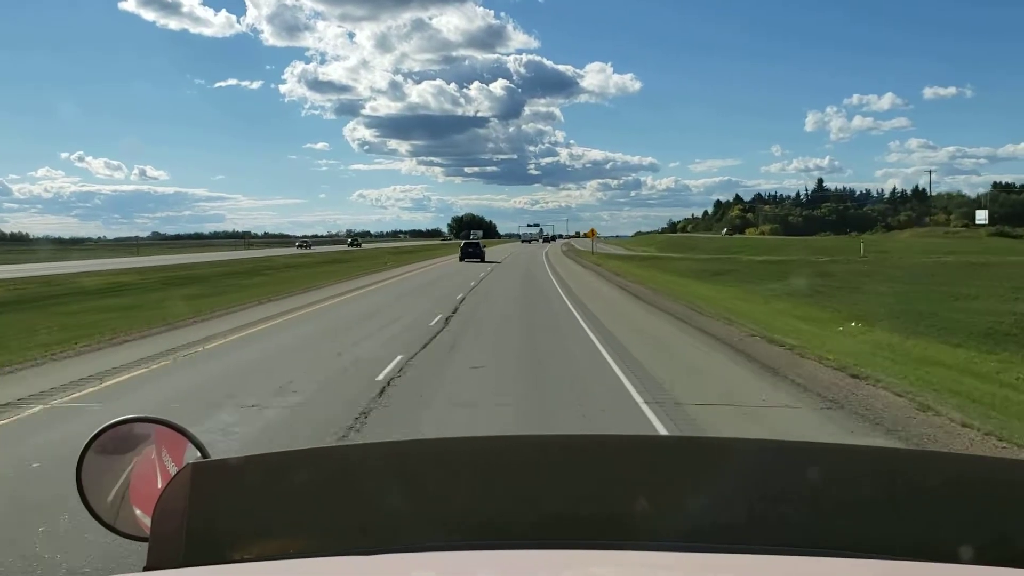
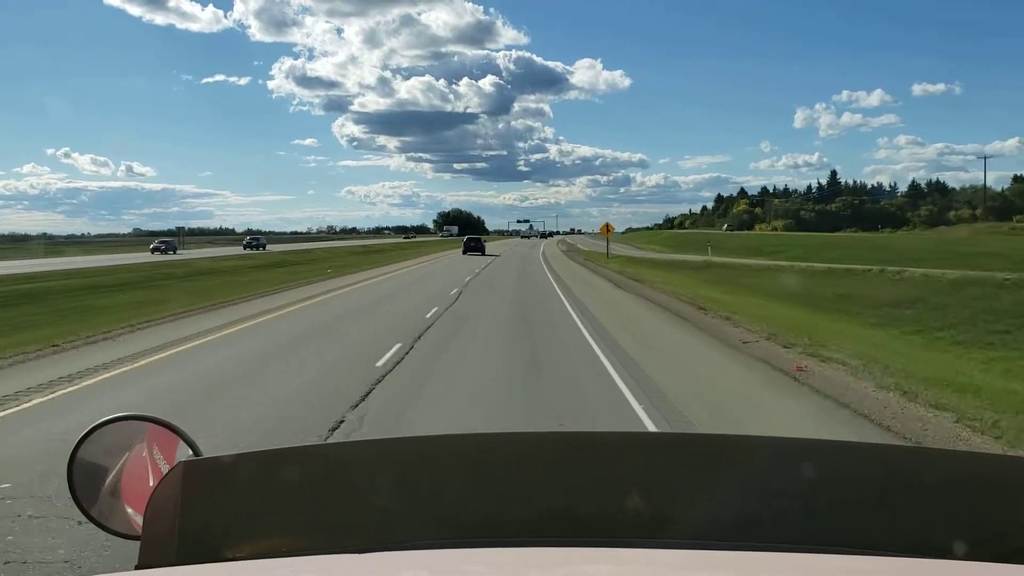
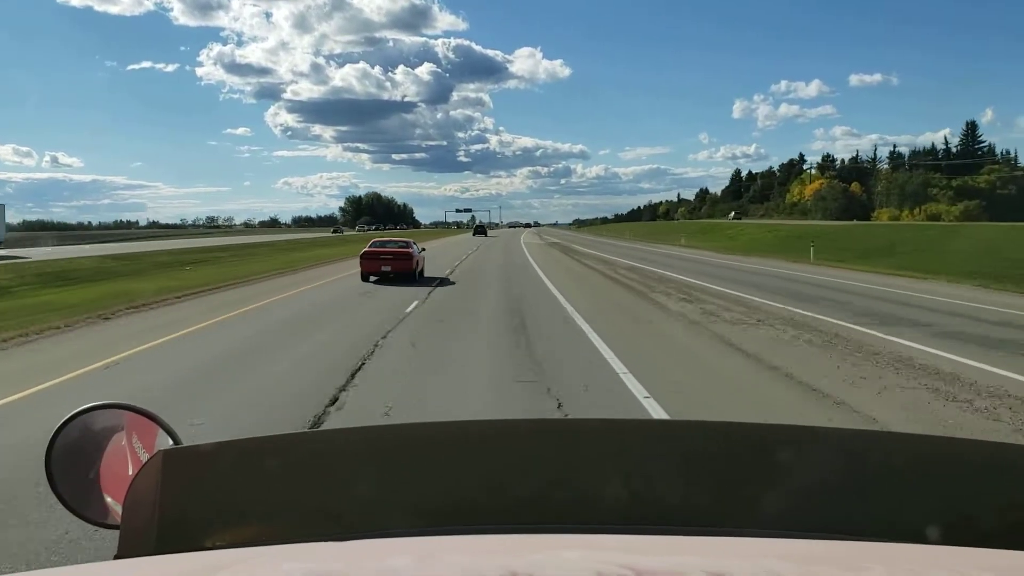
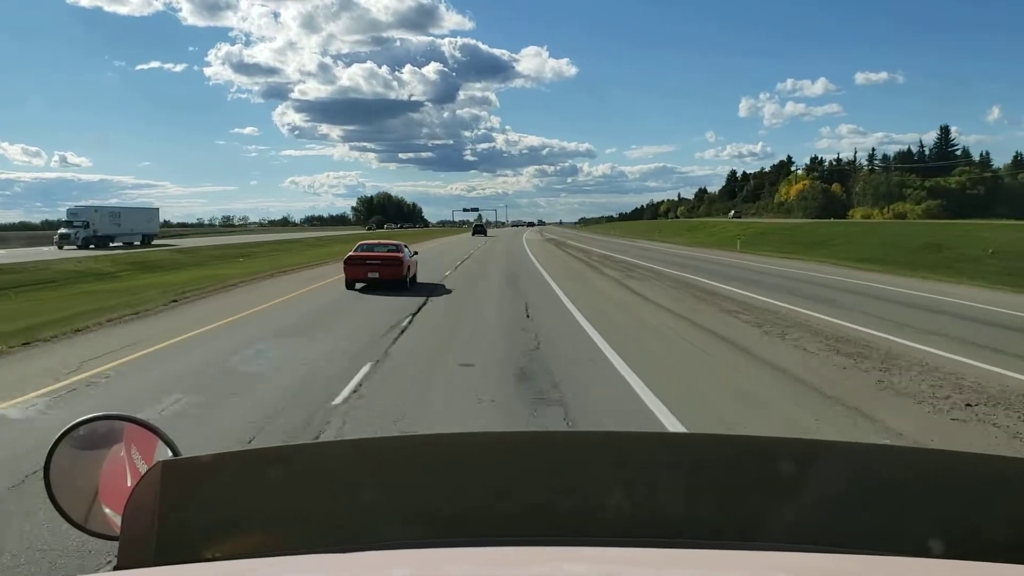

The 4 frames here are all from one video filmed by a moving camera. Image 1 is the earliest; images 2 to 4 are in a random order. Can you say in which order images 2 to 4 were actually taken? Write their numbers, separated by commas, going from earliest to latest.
2, 4, 3
